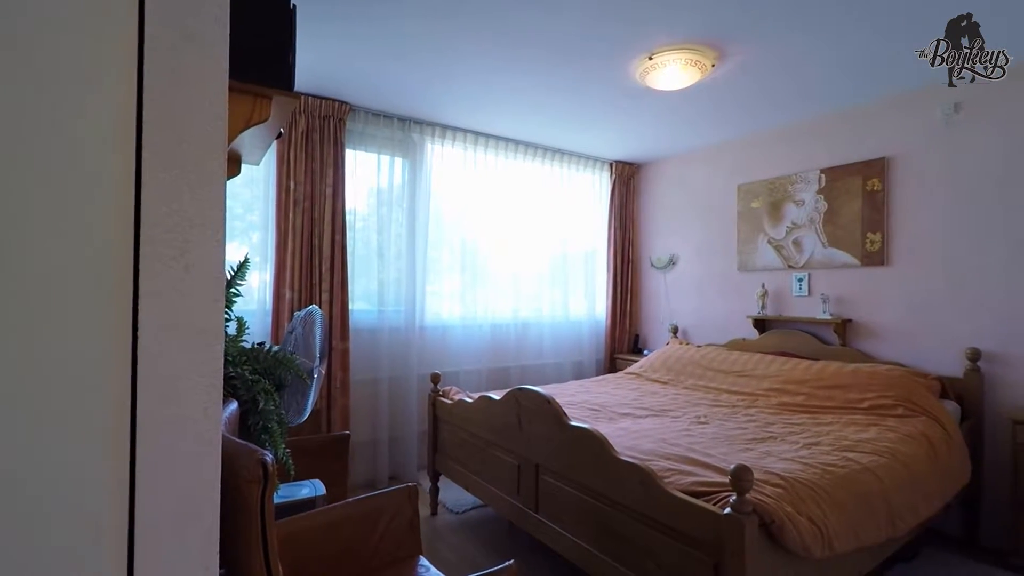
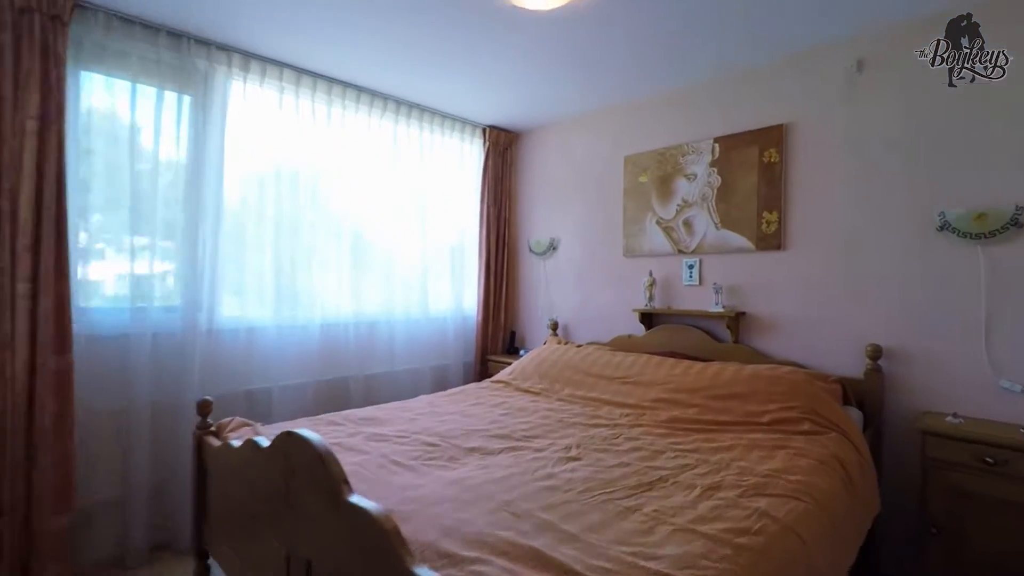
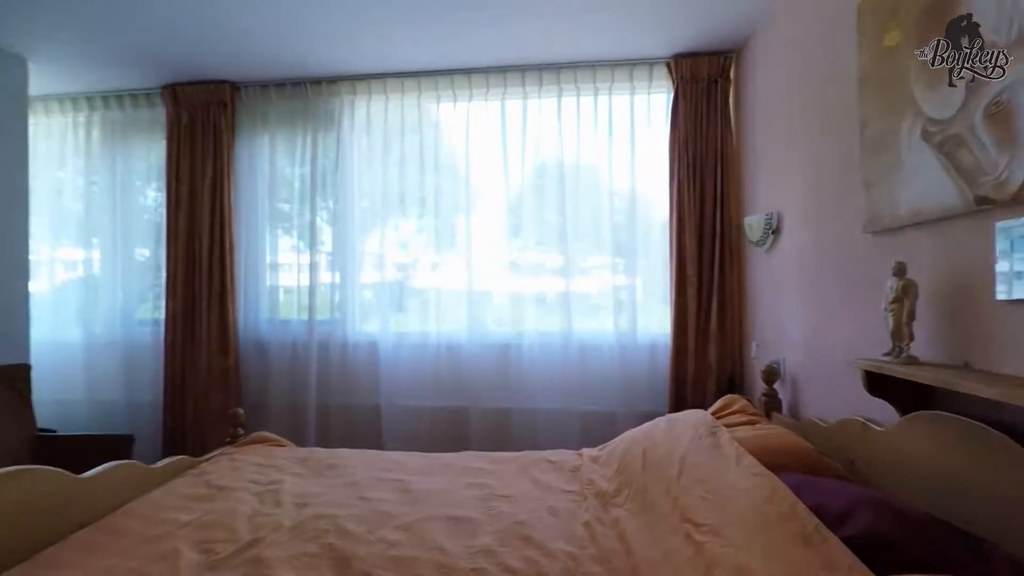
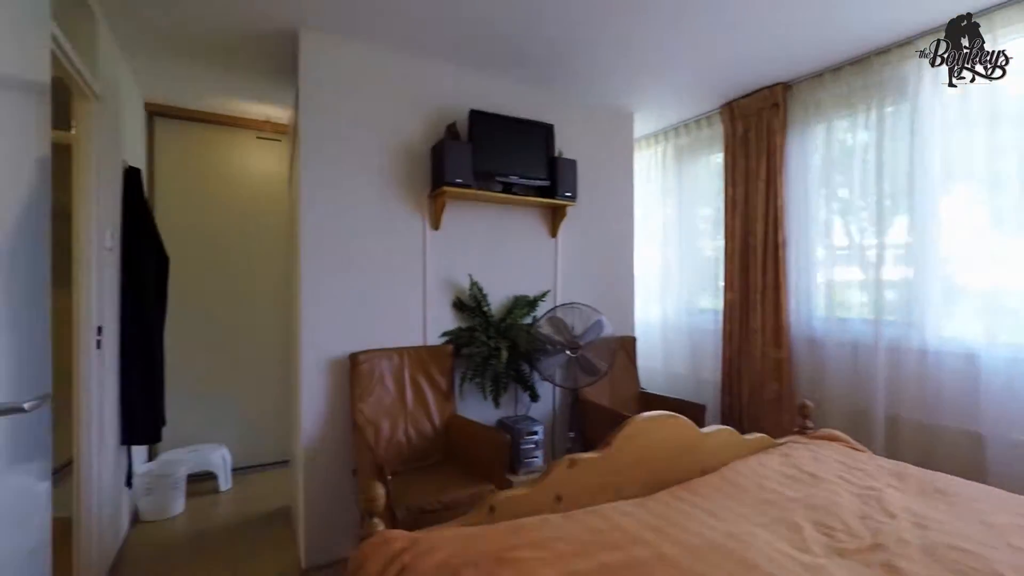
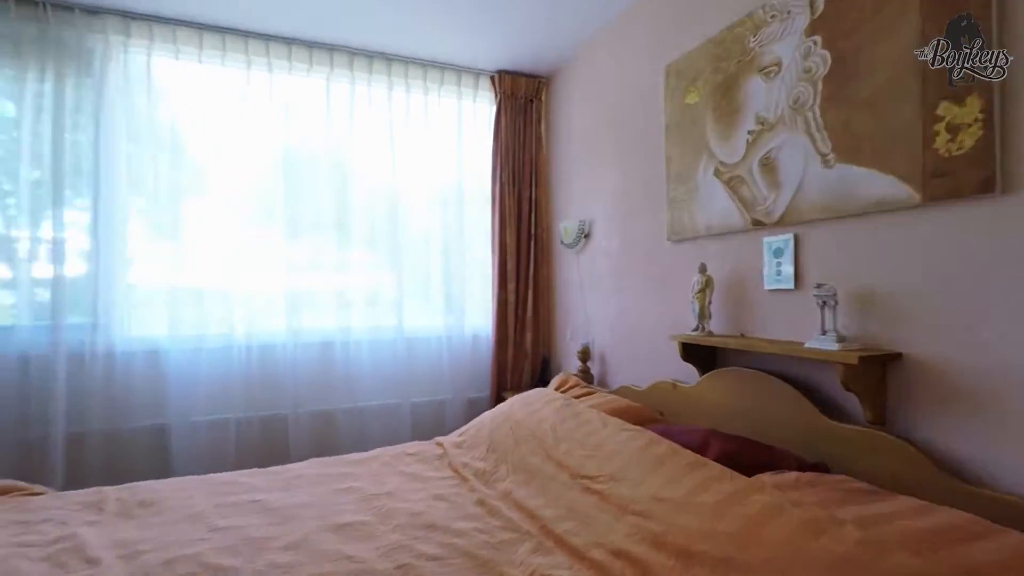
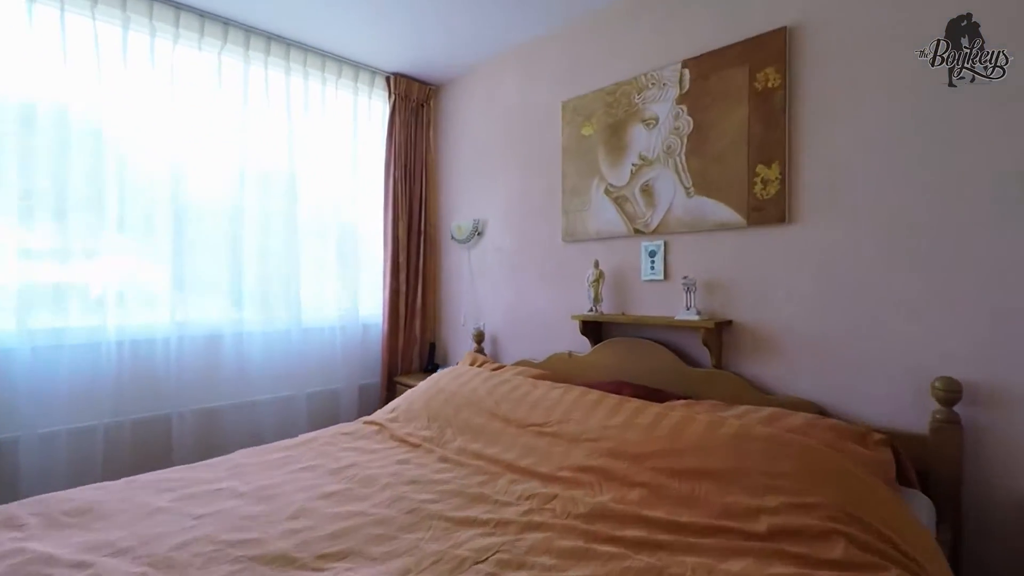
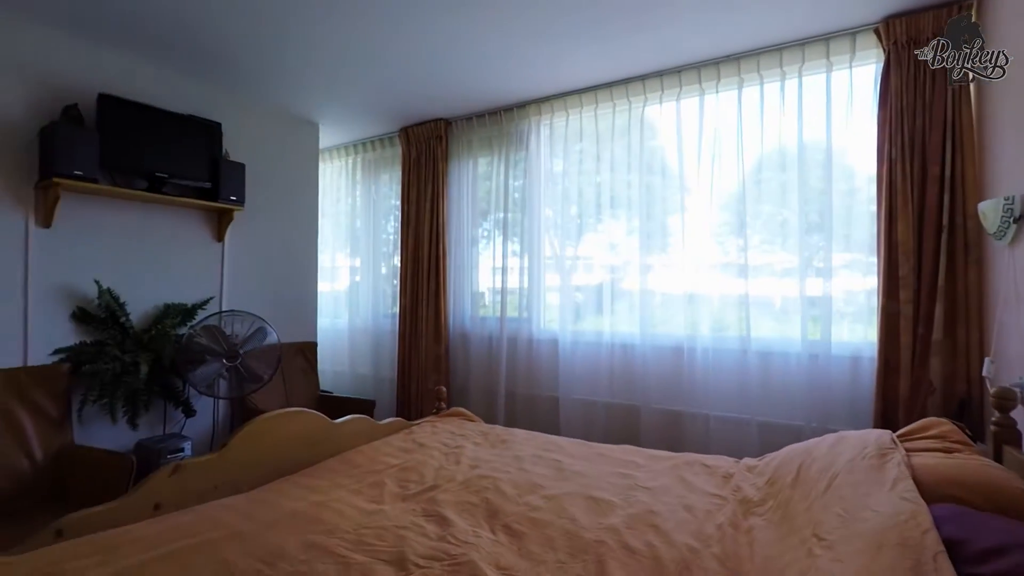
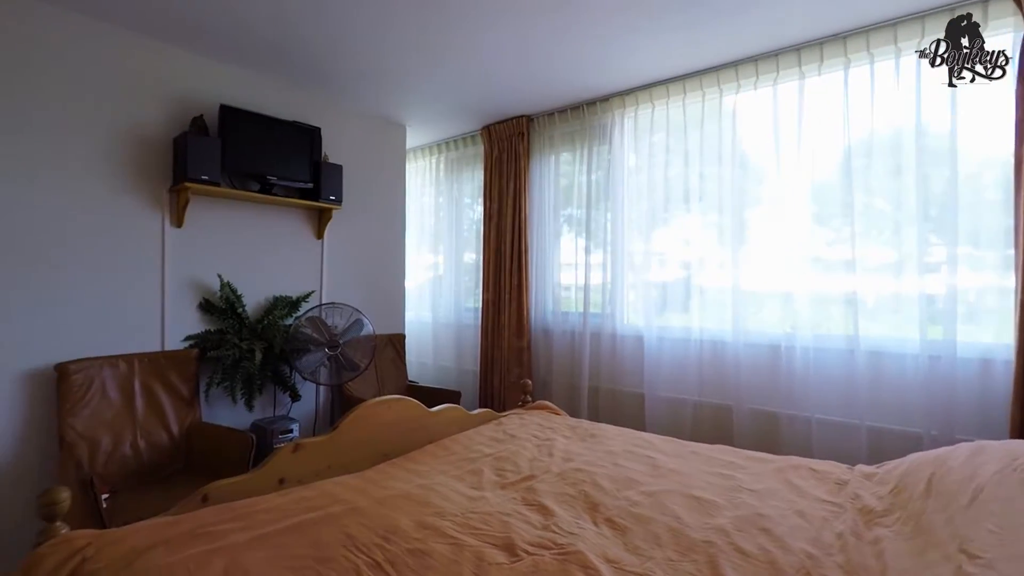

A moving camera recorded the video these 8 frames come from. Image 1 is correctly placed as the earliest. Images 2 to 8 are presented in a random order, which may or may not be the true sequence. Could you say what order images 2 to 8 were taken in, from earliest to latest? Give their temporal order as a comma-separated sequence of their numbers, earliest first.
2, 6, 5, 3, 7, 8, 4
